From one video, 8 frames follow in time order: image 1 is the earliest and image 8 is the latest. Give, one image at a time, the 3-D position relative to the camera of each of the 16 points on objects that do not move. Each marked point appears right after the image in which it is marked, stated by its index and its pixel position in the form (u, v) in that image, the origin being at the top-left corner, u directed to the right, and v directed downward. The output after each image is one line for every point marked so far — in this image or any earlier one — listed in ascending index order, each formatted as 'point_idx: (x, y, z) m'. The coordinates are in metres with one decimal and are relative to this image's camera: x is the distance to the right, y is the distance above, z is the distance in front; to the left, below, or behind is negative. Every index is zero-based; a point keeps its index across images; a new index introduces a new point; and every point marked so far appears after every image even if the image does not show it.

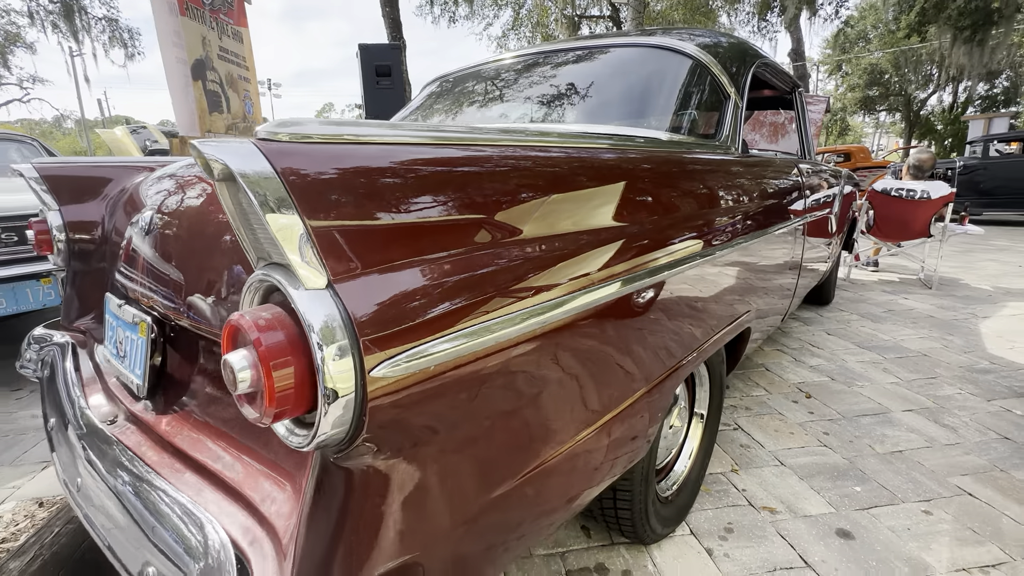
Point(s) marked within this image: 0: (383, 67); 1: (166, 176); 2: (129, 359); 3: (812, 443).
0: (-1.5, +2.6, +5.5) m
1: (-1.3, +0.4, +1.8) m
2: (-1.0, -0.2, +1.3) m
3: (+1.6, -0.8, +2.5) m
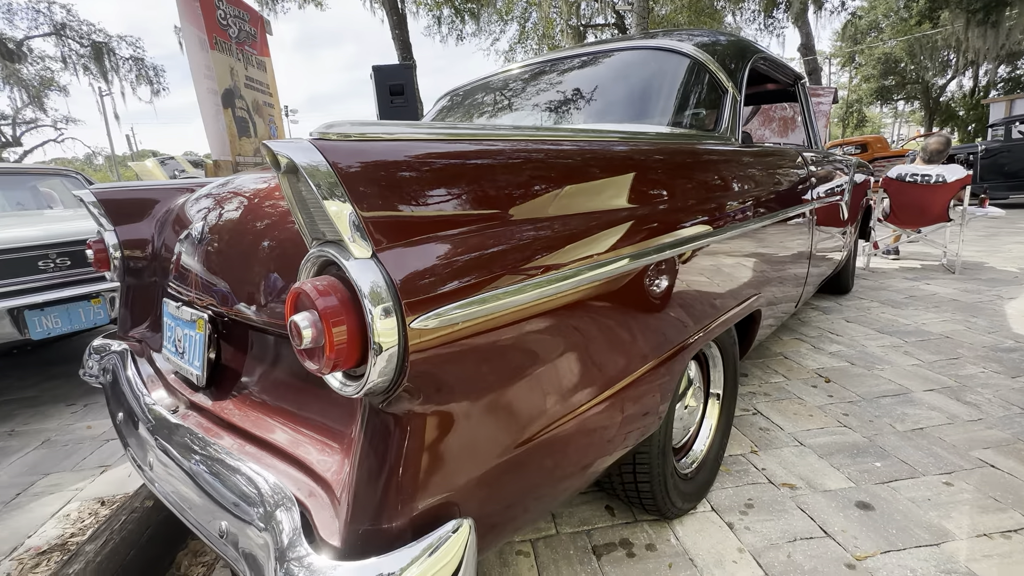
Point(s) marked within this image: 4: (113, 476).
0: (-1.4, +2.5, +5.8) m
1: (-1.3, +0.4, +1.9) m
2: (-1.0, -0.2, +1.4) m
3: (+1.7, -0.7, +2.5) m
4: (-2.1, -1.0, +2.5) m
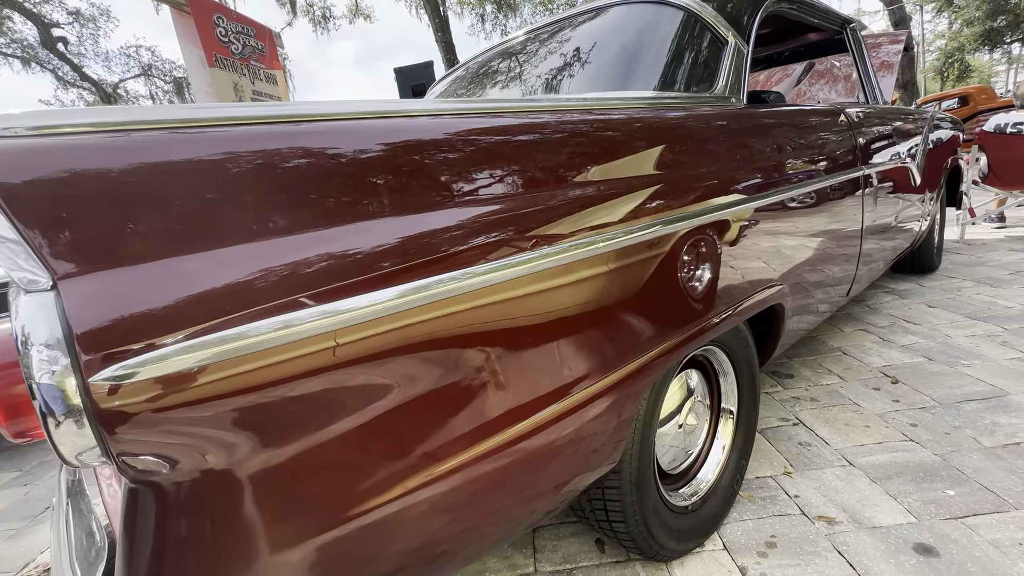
0: (-1.1, +2.4, +5.7) m
1: (-1.4, +0.3, +1.9) m
2: (-1.2, -0.3, +1.4) m
3: (+1.6, -0.6, +2.0) m
4: (-2.1, -1.1, +2.6) m
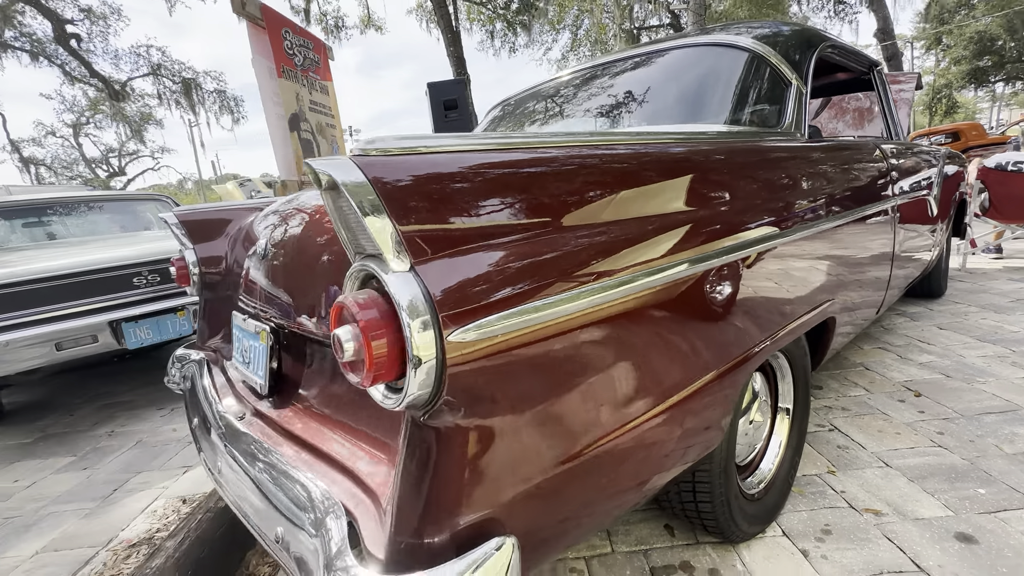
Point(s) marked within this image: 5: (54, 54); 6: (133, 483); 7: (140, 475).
0: (-0.8, +2.3, +5.9) m
1: (-1.1, +0.3, +2.1) m
2: (-0.8, -0.2, +1.5) m
3: (+2.0, -0.7, +2.2) m
4: (-1.8, -1.1, +2.7) m
5: (-15.2, +7.7, +15.6) m
6: (-2.2, -1.1, +2.7) m
7: (-2.2, -1.1, +2.8) m
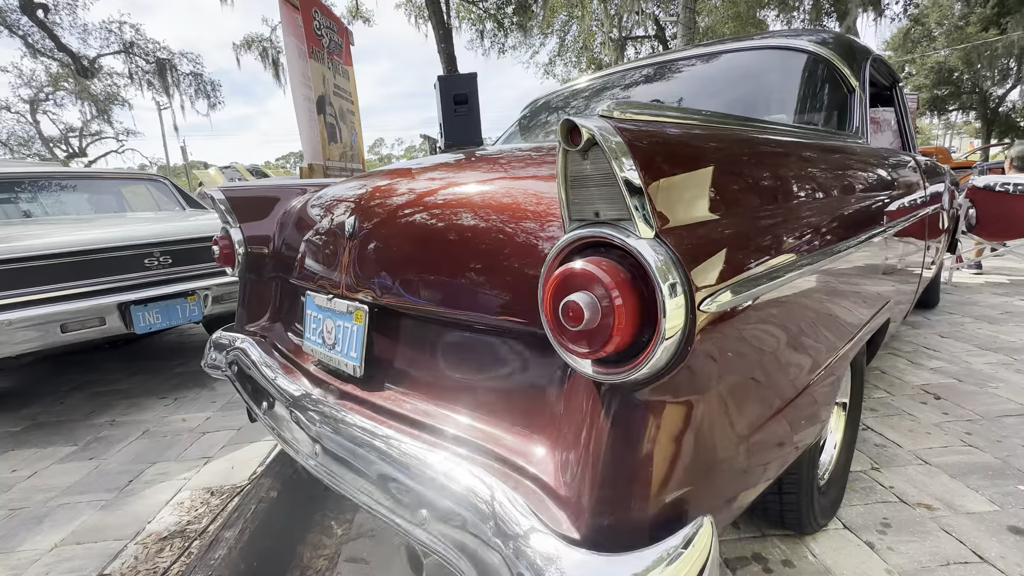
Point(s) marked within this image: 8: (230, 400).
0: (-0.6, +2.4, +5.9) m
1: (-0.8, +0.4, +2.0) m
2: (-0.5, -0.2, +1.5) m
3: (+2.2, -0.8, +2.3) m
4: (-1.6, -1.0, +2.6) m
5: (-15.4, +8.2, +14.7) m
6: (-2.0, -1.0, +2.6) m
7: (-2.0, -1.0, +2.7) m
8: (-2.1, -0.8, +3.5) m
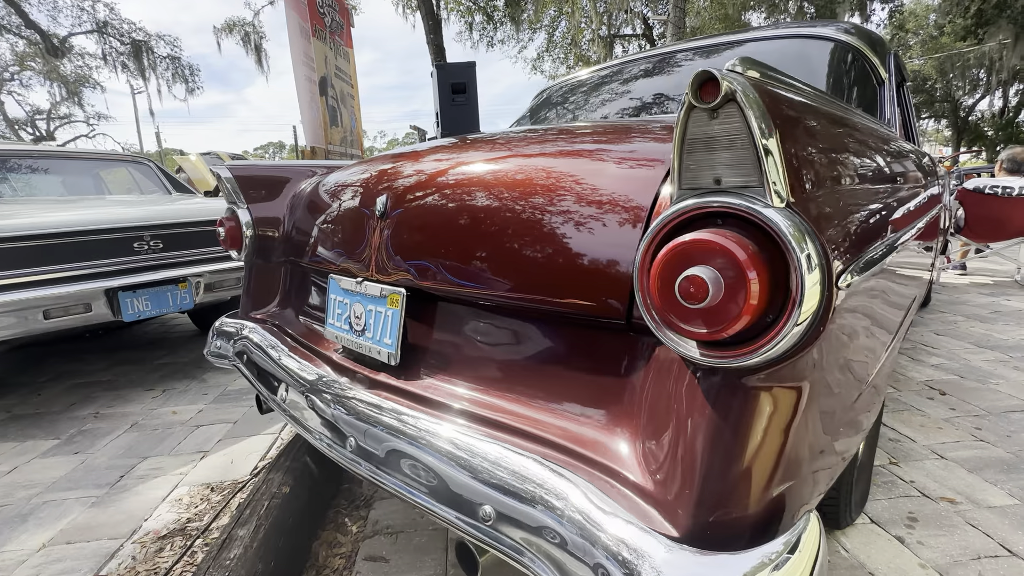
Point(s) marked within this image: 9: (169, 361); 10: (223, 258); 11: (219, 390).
0: (-0.6, +2.5, +5.7) m
1: (-0.7, +0.4, +1.9) m
2: (-0.4, -0.1, +1.4) m
3: (+2.3, -0.7, +2.4) m
4: (-1.5, -0.9, +2.5) m
5: (-15.7, +8.6, +14.0) m
6: (-1.9, -0.9, +2.4) m
7: (-1.9, -0.9, +2.5) m
8: (-2.1, -0.7, +3.3) m
9: (-2.9, -0.6, +4.0) m
10: (-2.2, +0.2, +3.5) m
11: (-2.1, -0.7, +3.4) m
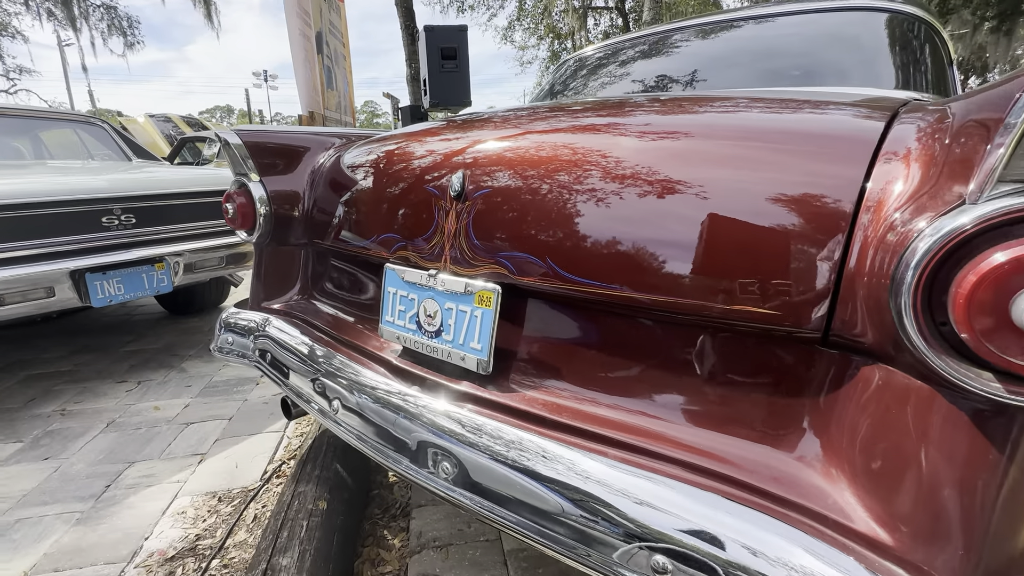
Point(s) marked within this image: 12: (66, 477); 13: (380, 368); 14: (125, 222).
0: (-0.7, +2.7, +5.4) m
1: (-0.4, +0.5, +1.6) m
2: (-0.1, -0.1, +1.2) m
3: (+2.4, -0.7, +2.4) m
4: (-1.4, -0.8, +2.2) m
5: (-16.3, +9.3, +12.1) m
6: (-1.7, -0.9, +2.1) m
7: (-1.8, -0.8, +2.2) m
8: (-2.0, -0.6, +3.0) m
9: (-2.9, -0.5, +3.6) m
10: (-2.1, +0.4, +3.2) m
11: (-2.0, -0.6, +3.1) m
12: (-2.0, -0.9, +2.2) m
13: (-0.4, -0.2, +1.3) m
14: (-2.3, +0.4, +2.8) m
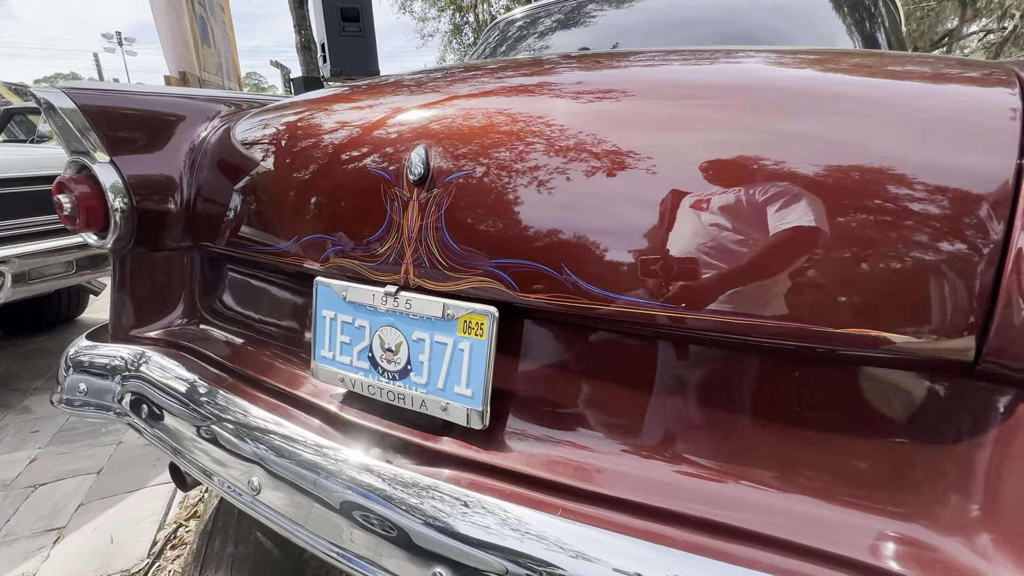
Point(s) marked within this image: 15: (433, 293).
0: (-1.6, +2.8, +4.7) m
1: (-0.5, +0.4, +1.2) m
2: (-0.1, -0.2, +0.8) m
3: (+2.2, -0.5, +2.5) m
4: (-1.5, -0.9, +1.7) m
5: (-18.5, +8.7, +8.2) m
6: (-1.9, -1.0, +1.5) m
7: (-1.9, -0.9, +1.6) m
8: (-2.2, -0.7, +2.4) m
9: (-3.3, -0.6, +2.8) m
10: (-2.4, +0.3, +2.4) m
11: (-2.3, -0.7, +2.4) m
12: (-2.2, -1.0, +1.5) m
13: (-0.4, -0.3, +1.0) m
14: (-2.6, +0.3, +2.0) m
15: (-0.2, 0.0, +0.9) m
